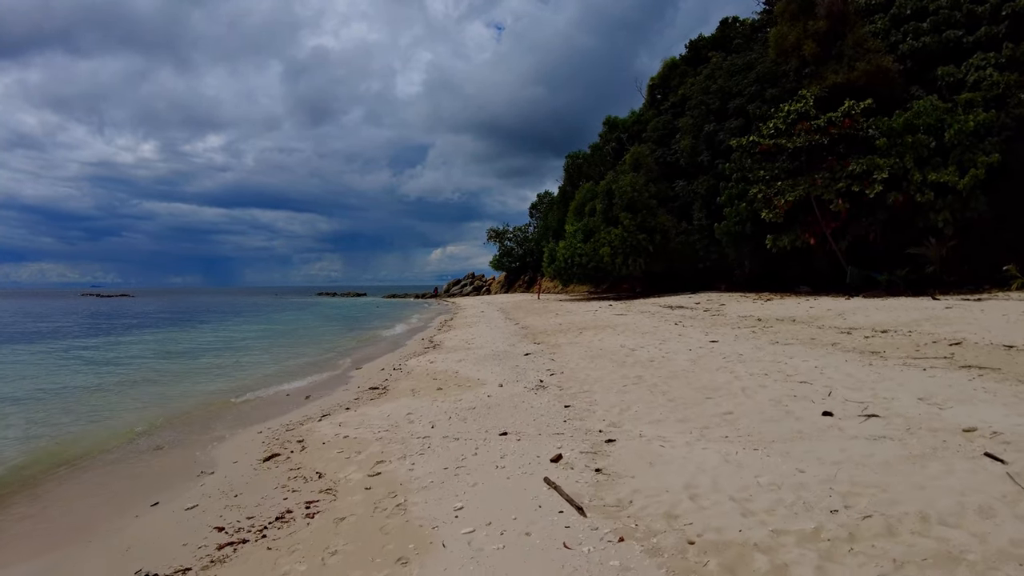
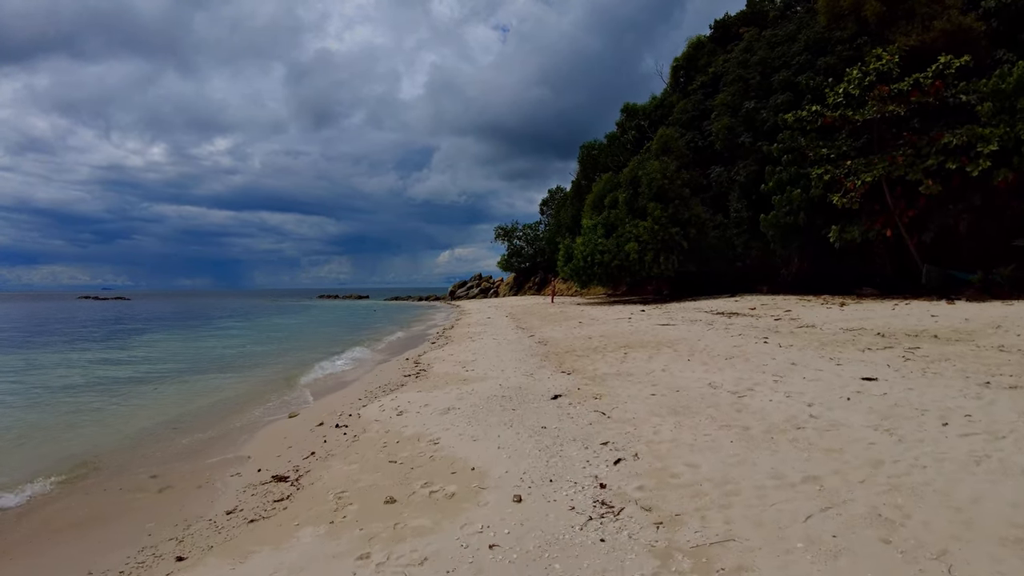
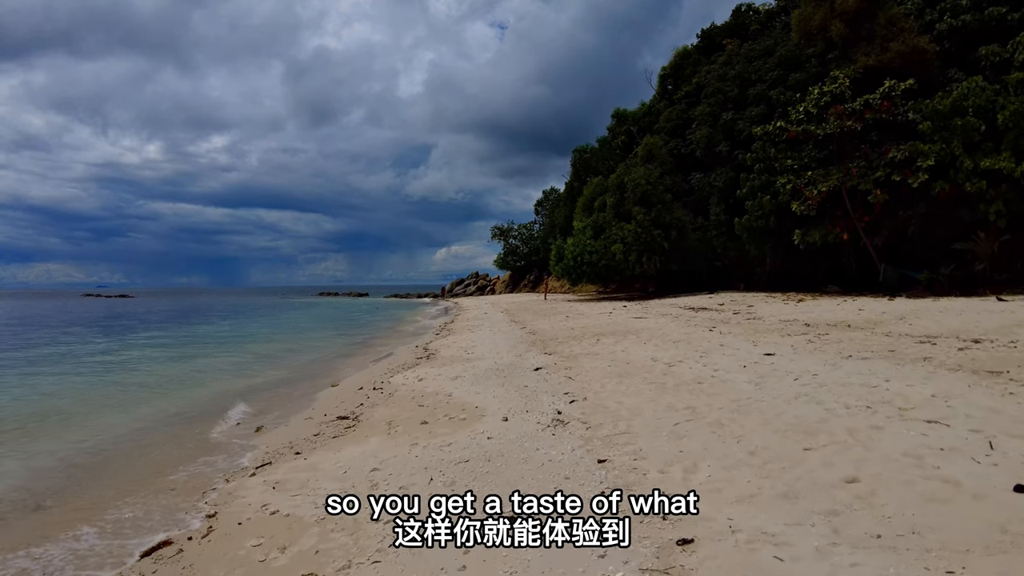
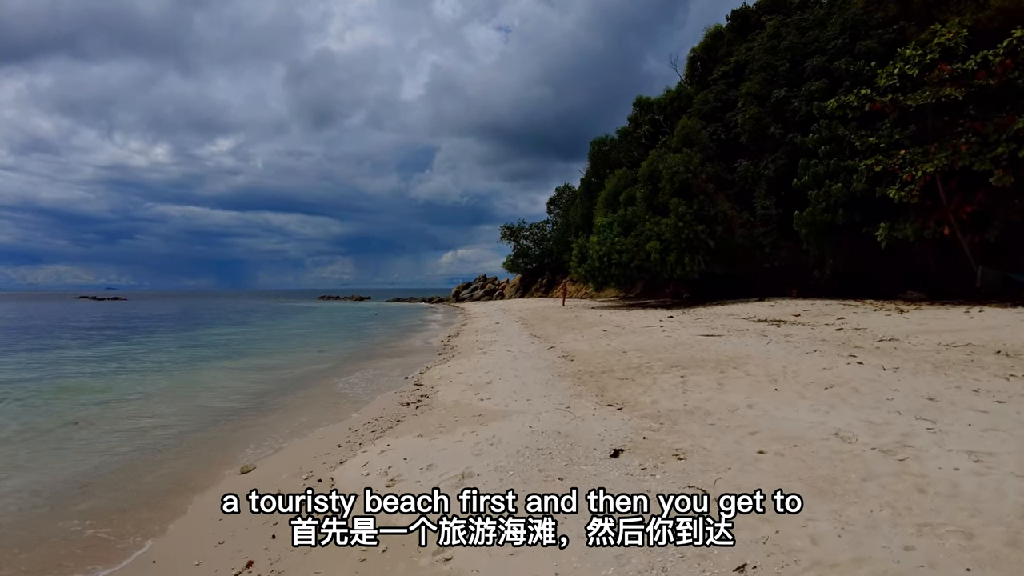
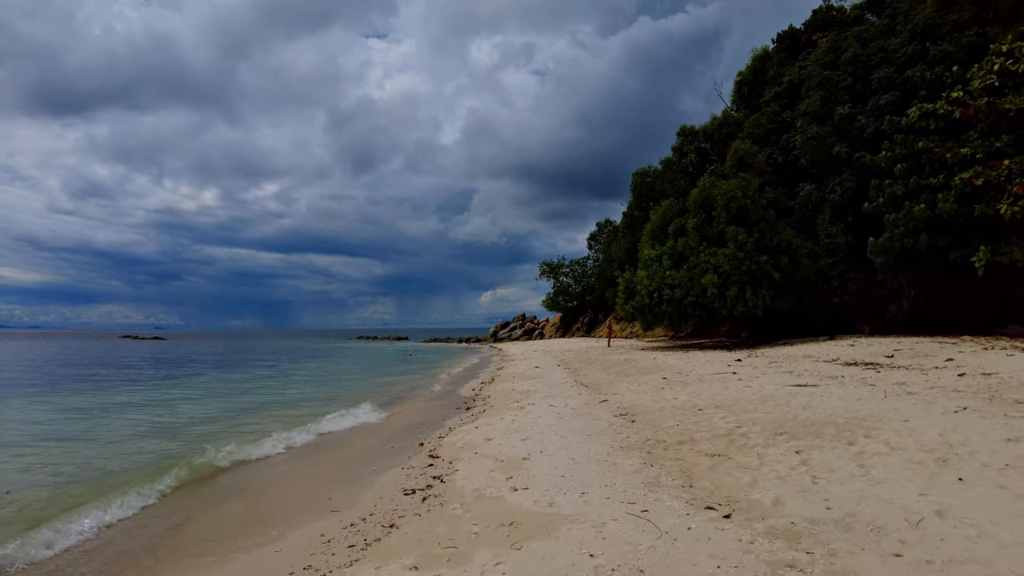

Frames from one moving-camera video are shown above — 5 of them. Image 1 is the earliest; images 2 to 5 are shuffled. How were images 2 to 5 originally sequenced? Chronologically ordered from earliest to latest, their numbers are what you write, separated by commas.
3, 2, 4, 5
